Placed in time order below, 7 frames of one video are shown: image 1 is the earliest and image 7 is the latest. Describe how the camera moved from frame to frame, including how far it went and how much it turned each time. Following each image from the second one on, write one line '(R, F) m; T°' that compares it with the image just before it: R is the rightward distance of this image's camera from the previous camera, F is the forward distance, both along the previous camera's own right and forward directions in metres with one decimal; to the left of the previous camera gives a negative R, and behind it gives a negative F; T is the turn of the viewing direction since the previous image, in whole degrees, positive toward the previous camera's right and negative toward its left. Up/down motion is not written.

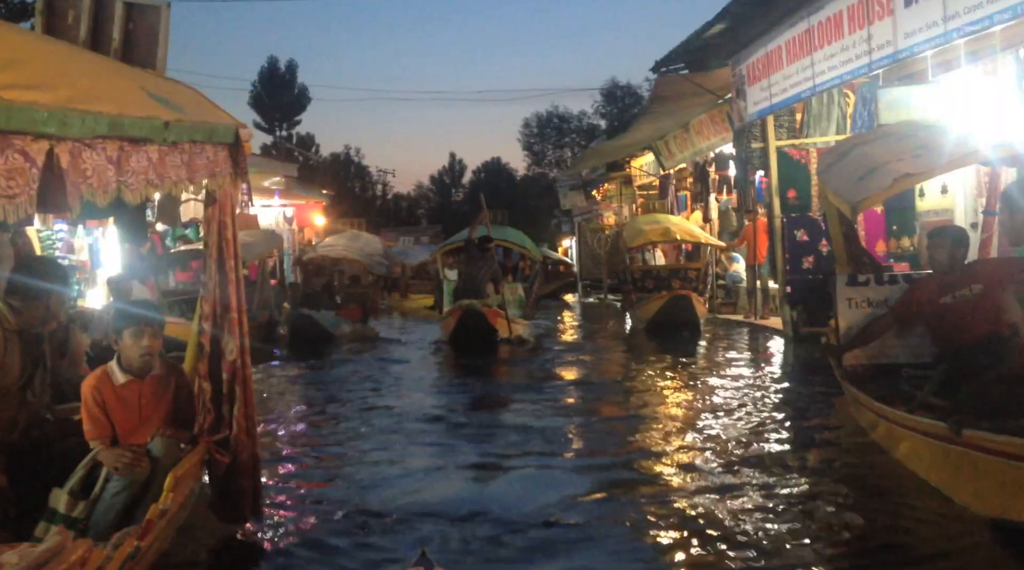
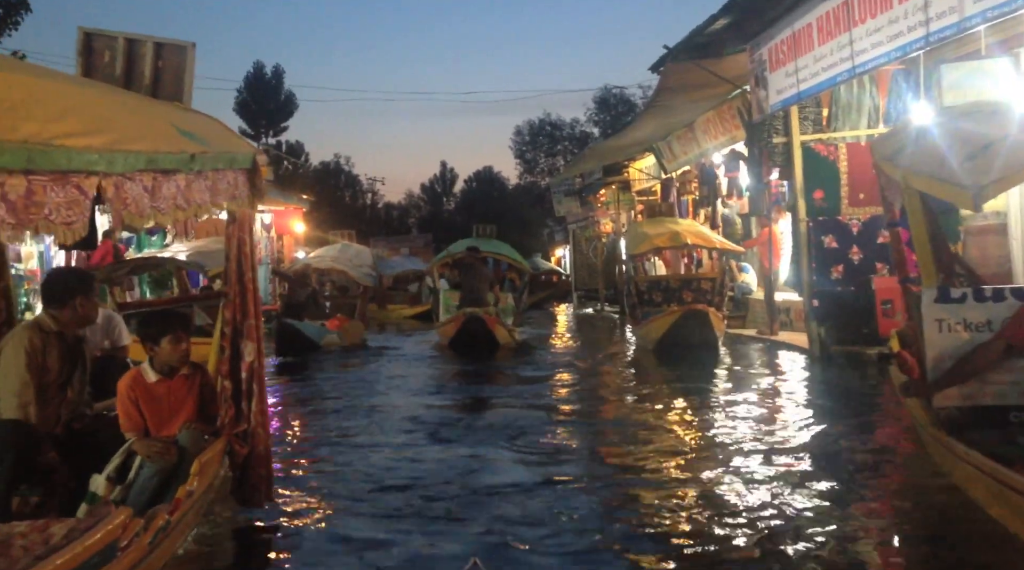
(0.0, +1.9) m; 0°
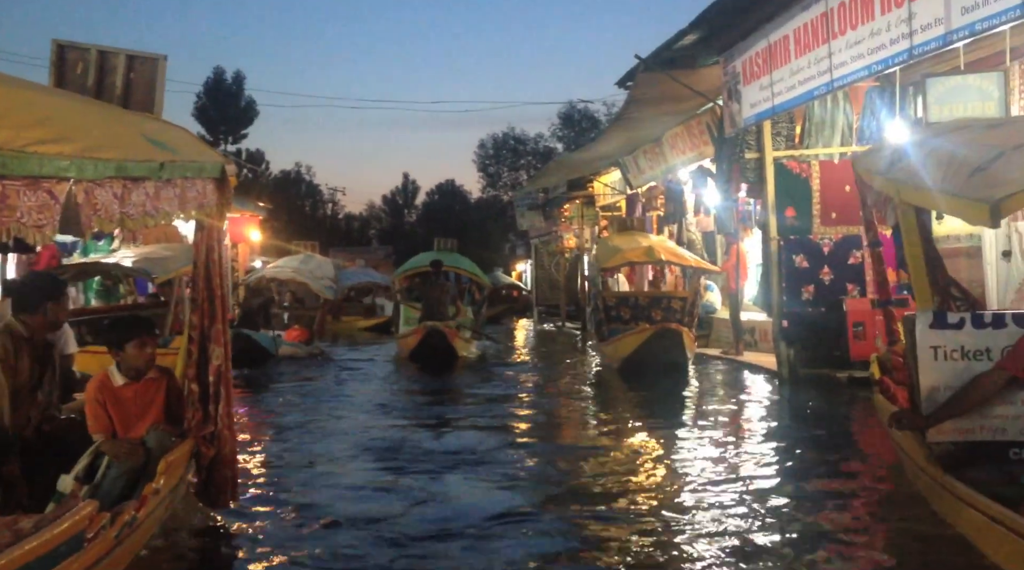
(0.0, +0.5) m; +2°
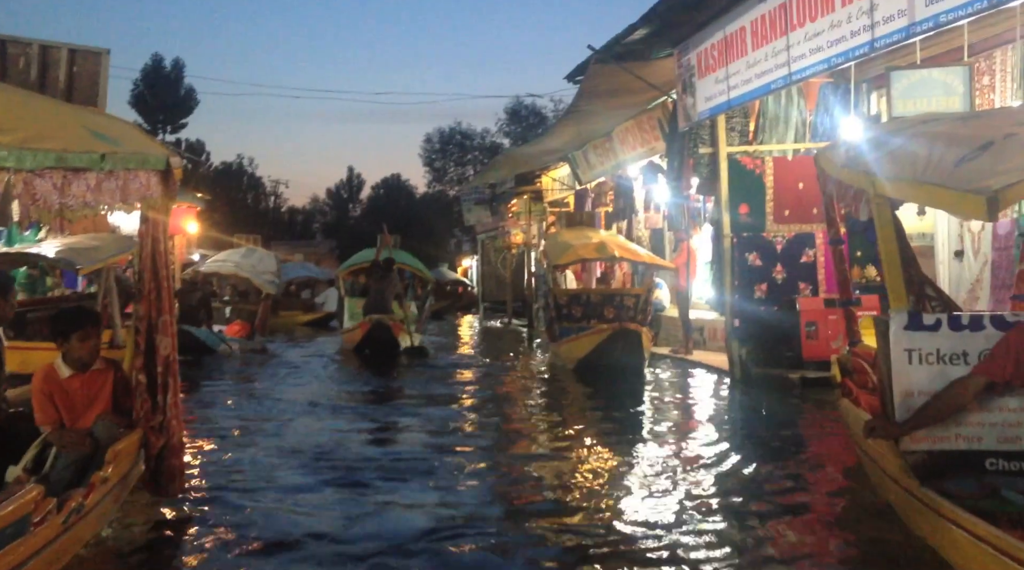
(0.0, +0.4) m; +3°
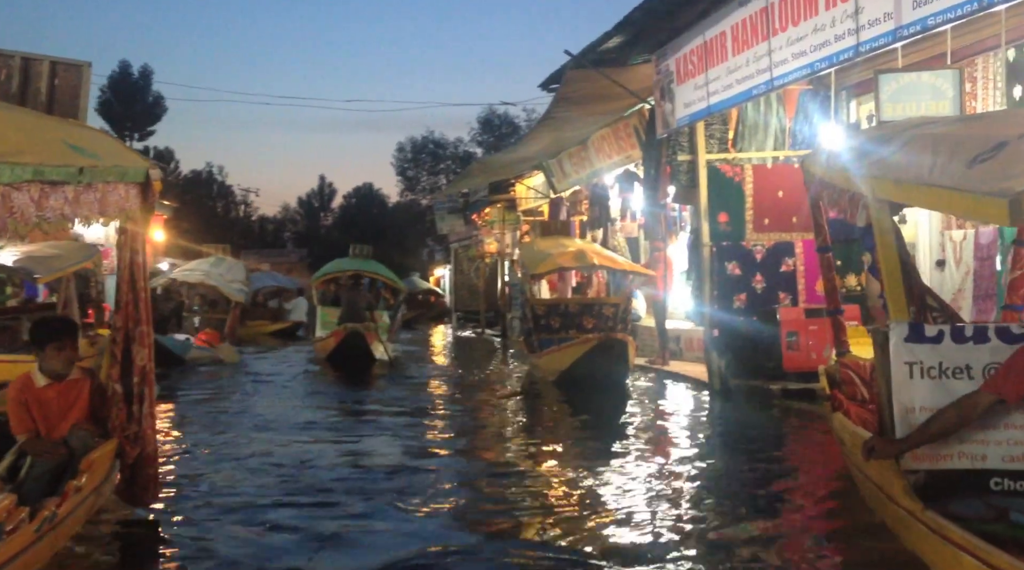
(0.0, +0.3) m; +1°
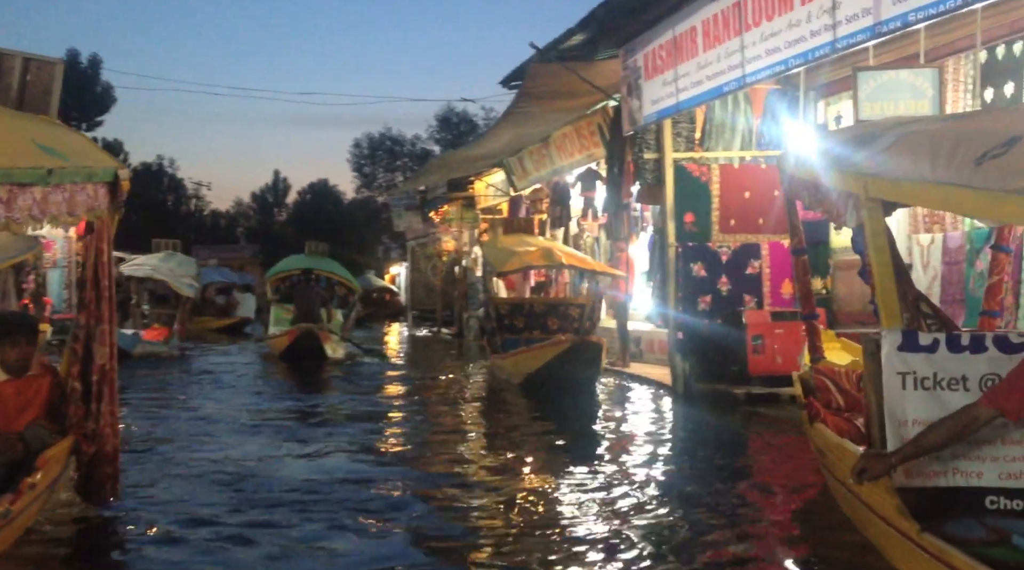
(-0.1, +0.4) m; +2°
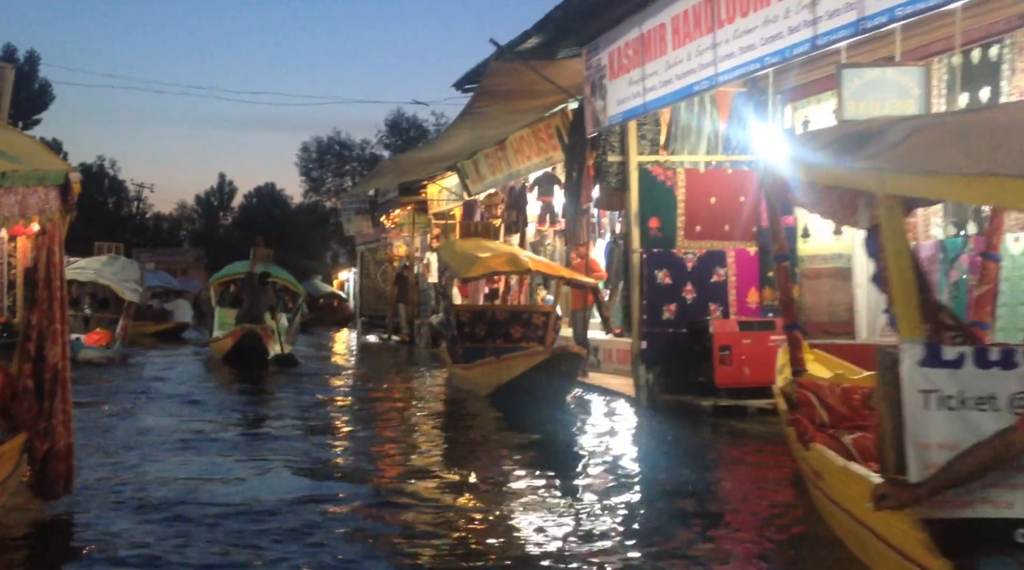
(-0.1, +0.5) m; +3°
